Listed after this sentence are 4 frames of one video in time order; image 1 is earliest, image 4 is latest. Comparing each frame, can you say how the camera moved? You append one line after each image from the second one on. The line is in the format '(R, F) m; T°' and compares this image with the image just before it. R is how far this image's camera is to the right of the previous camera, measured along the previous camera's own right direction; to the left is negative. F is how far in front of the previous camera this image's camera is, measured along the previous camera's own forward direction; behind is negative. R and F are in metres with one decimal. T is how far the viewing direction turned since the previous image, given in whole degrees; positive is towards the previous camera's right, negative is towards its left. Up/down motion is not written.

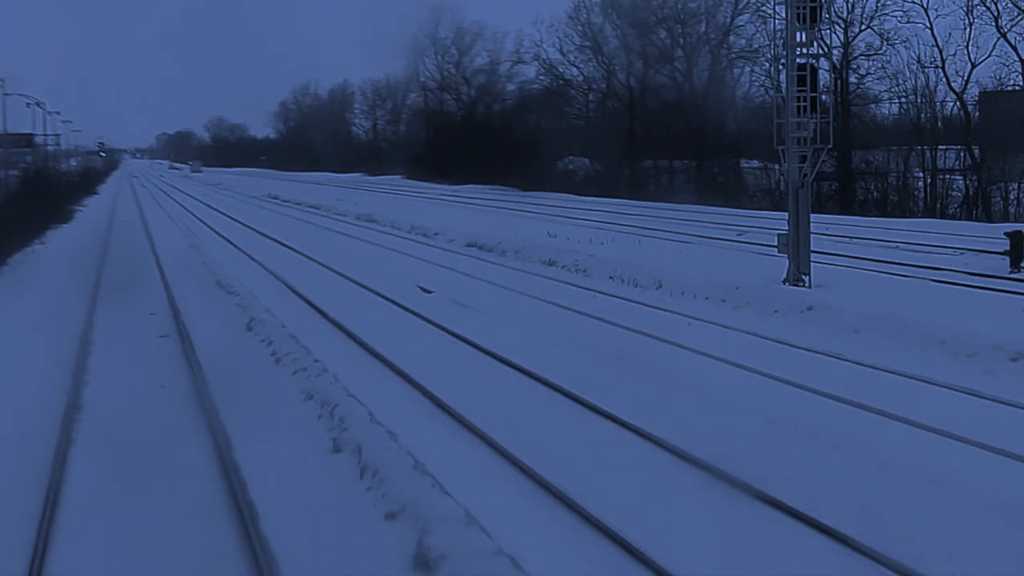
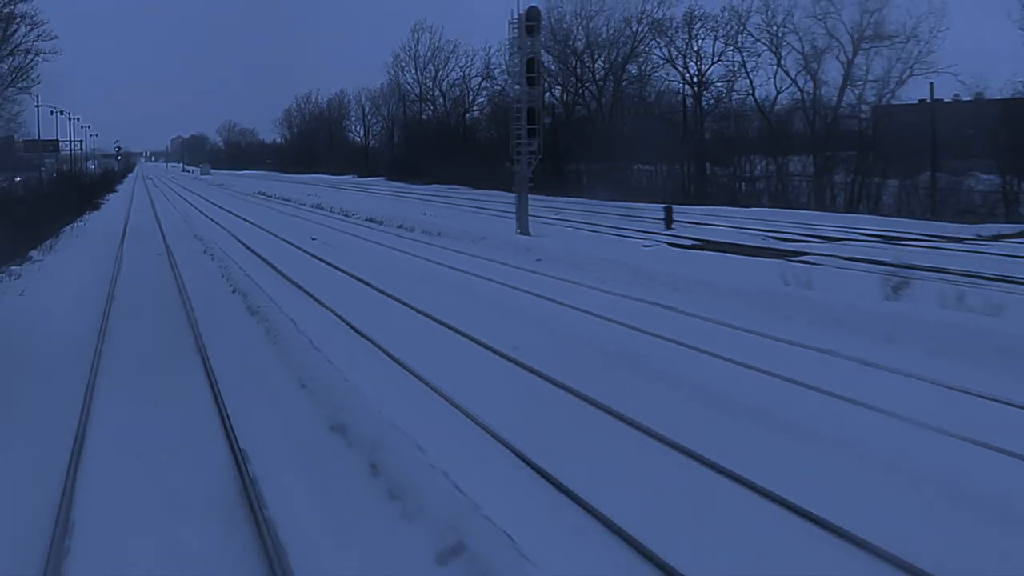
(+1.7, -4.6) m; -1°
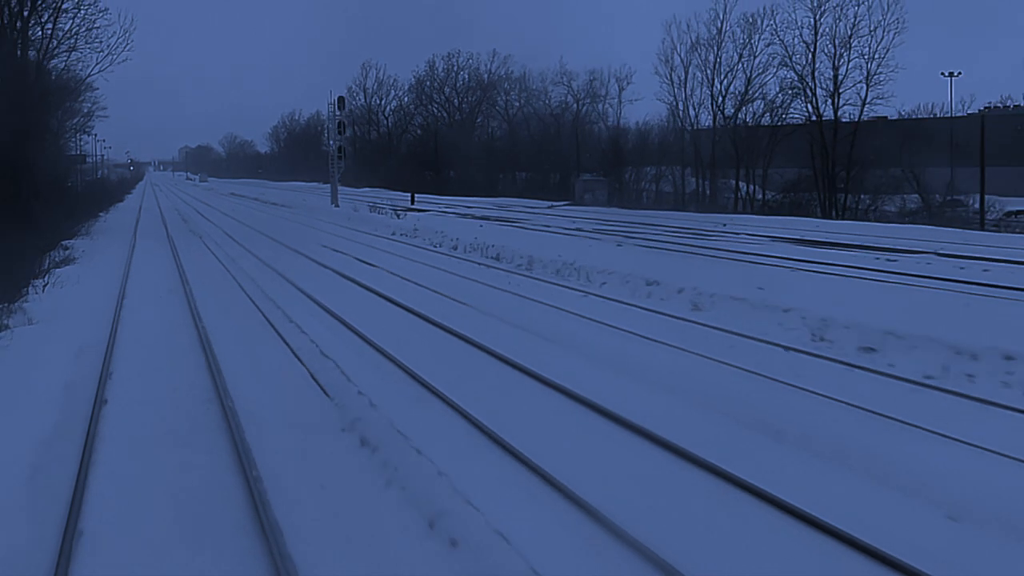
(+4.1, -11.6) m; 0°
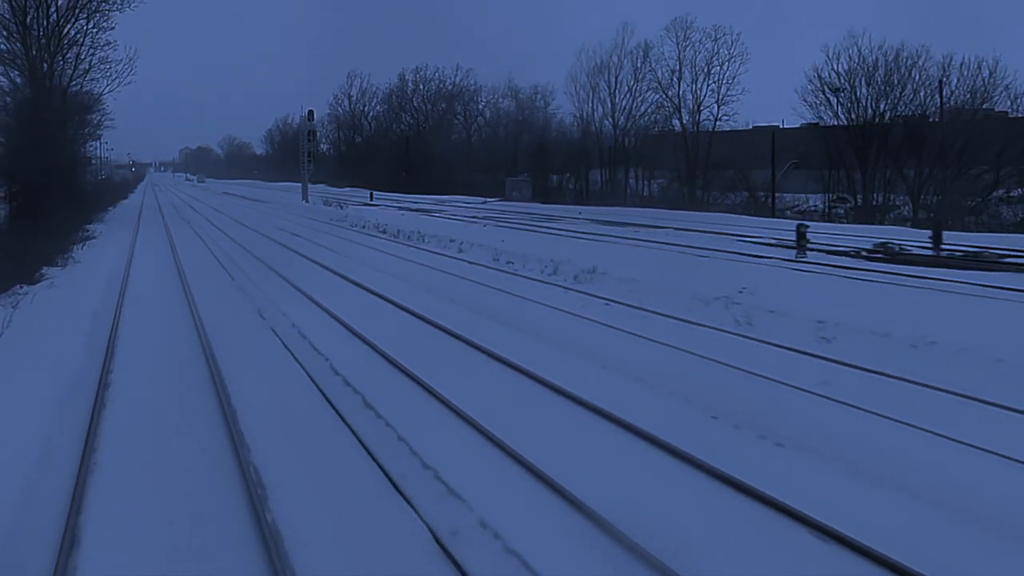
(+1.5, -4.4) m; 0°
